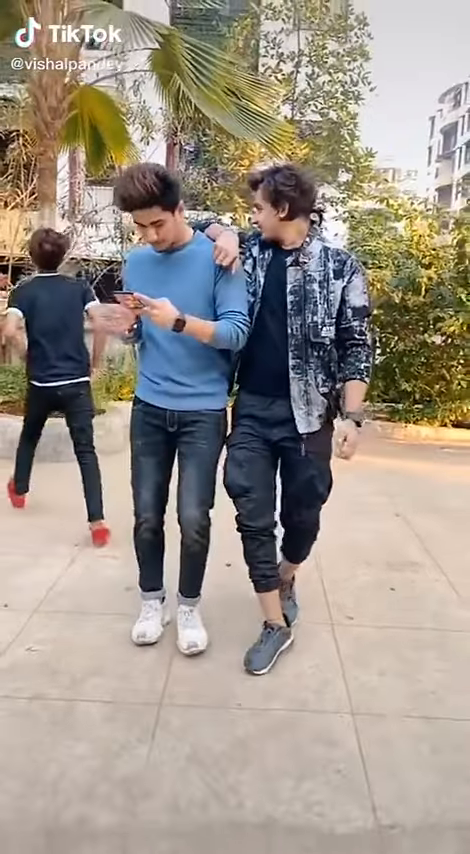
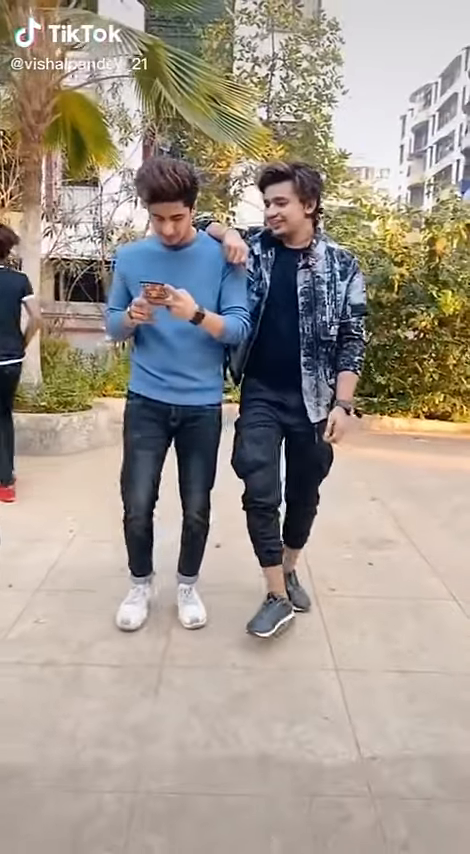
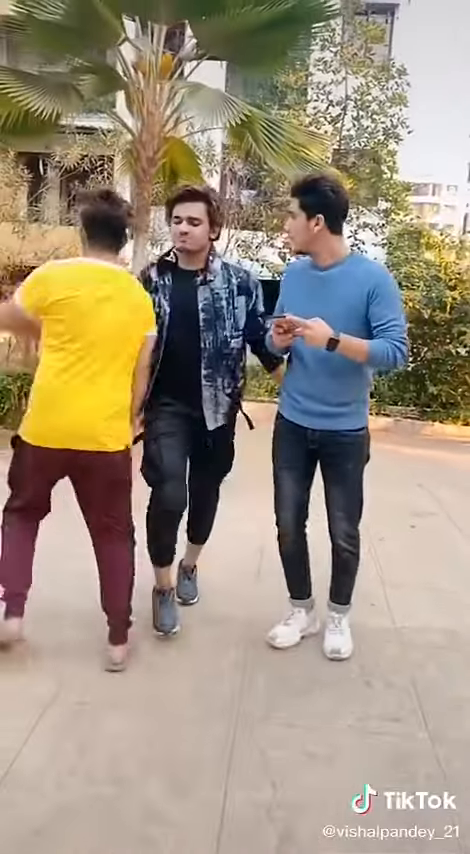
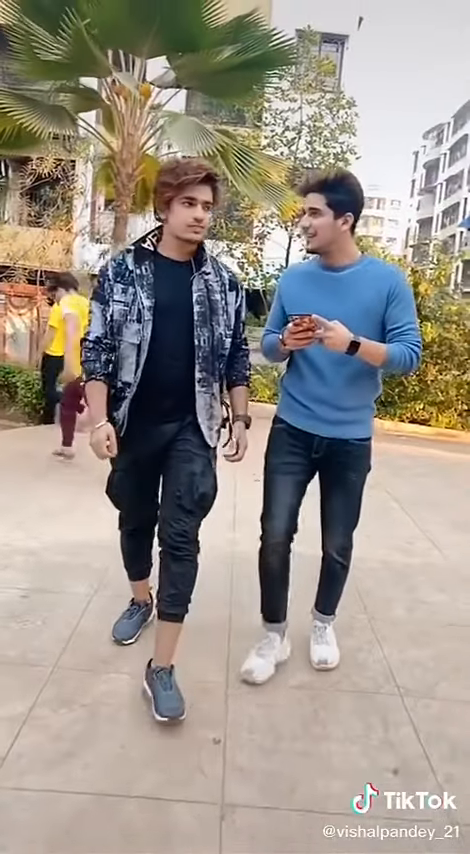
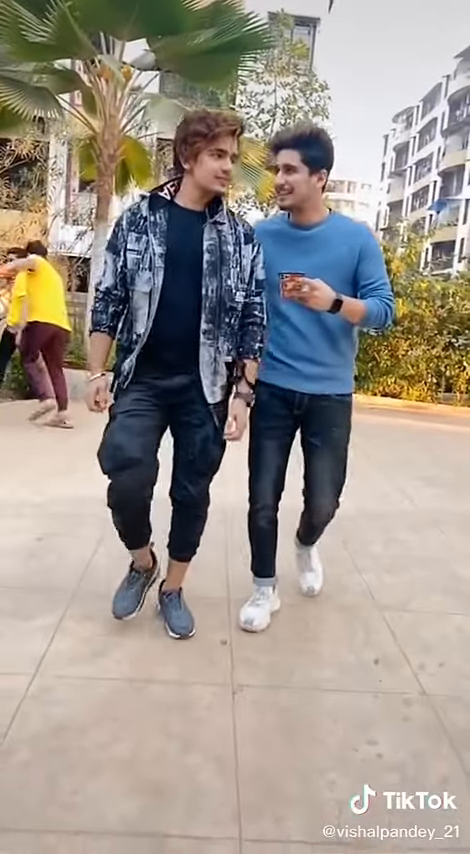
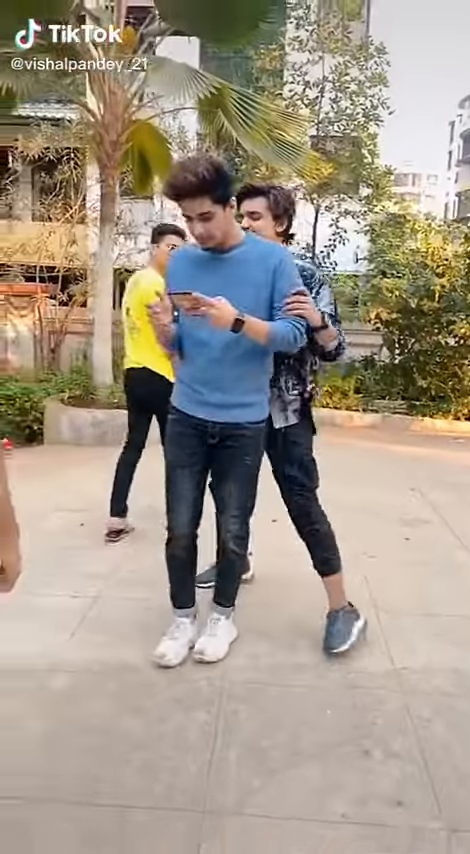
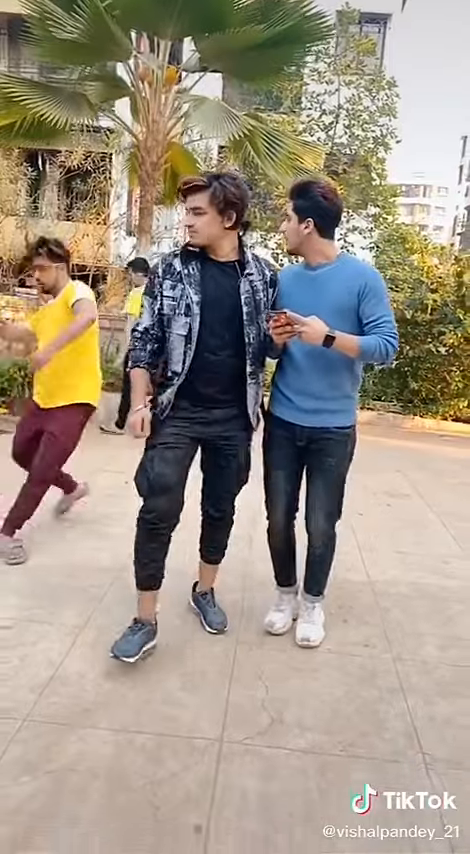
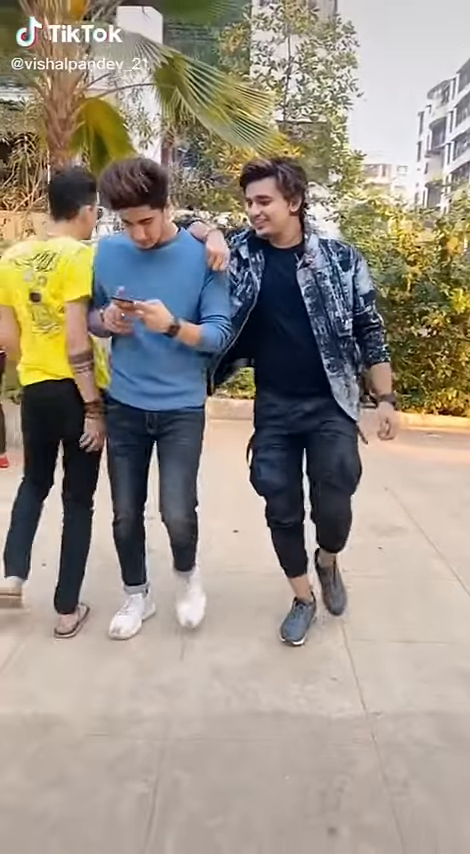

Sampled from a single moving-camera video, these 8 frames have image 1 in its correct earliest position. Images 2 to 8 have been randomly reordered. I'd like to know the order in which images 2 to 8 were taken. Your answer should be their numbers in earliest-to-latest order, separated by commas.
2, 8, 6, 3, 7, 4, 5
